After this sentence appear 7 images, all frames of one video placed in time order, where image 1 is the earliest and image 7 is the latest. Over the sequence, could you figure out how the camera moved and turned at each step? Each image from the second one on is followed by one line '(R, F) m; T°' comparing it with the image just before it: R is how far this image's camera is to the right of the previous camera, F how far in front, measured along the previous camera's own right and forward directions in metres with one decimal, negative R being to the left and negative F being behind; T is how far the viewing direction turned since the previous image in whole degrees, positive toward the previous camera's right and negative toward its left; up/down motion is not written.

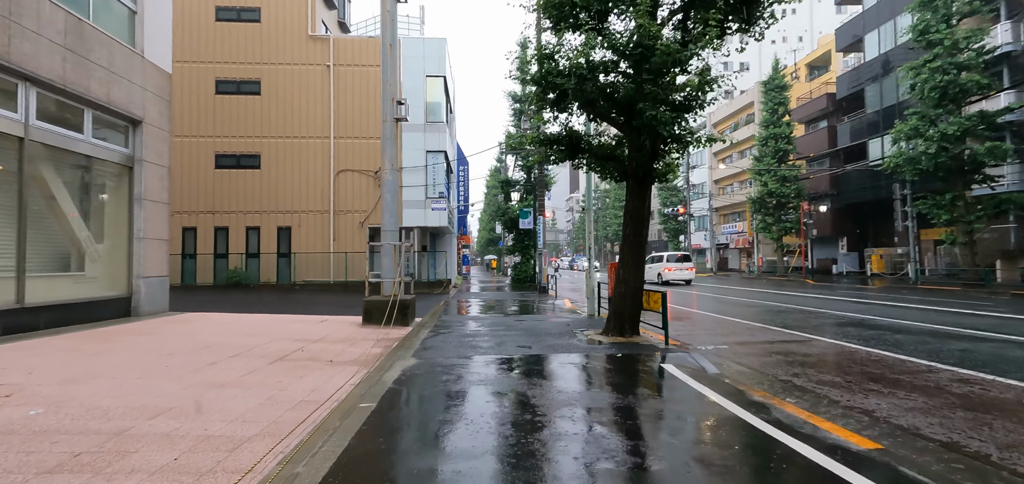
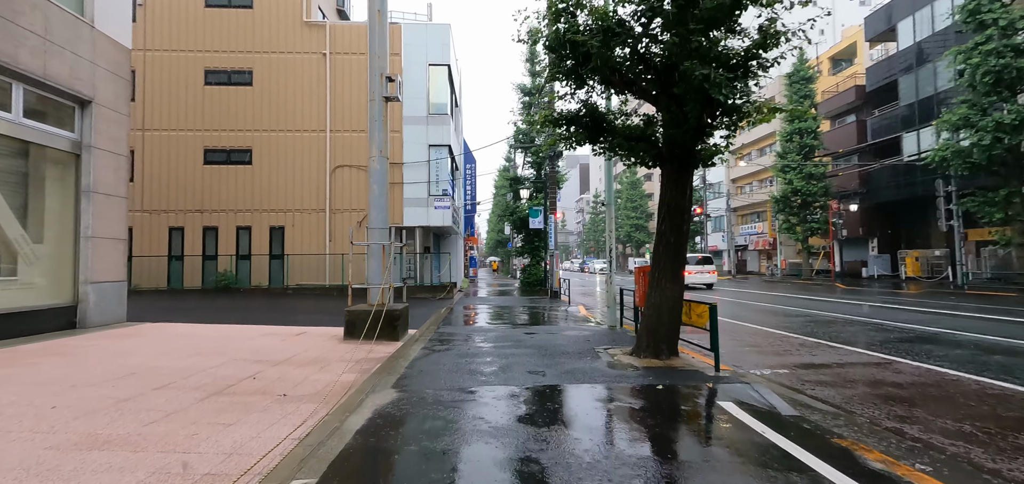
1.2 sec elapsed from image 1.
(0.0, +1.6) m; -1°
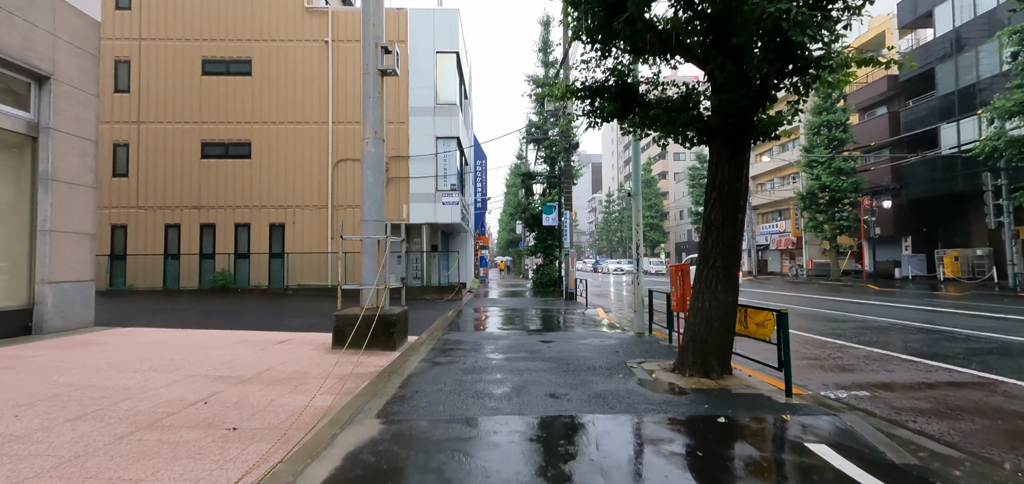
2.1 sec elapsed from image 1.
(-0.1, +1.2) m; -1°
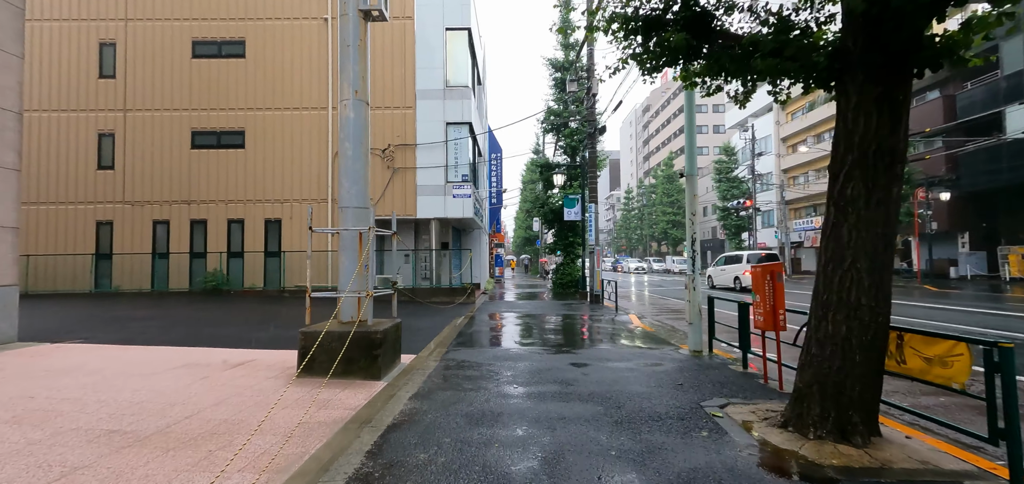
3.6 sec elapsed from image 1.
(-0.1, +1.9) m; -2°
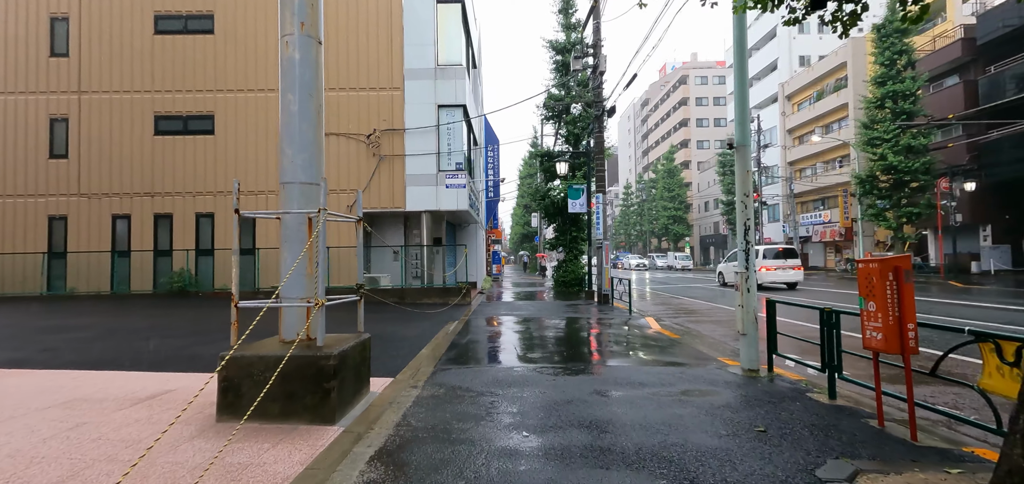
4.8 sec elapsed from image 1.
(-0.1, +1.6) m; 0°
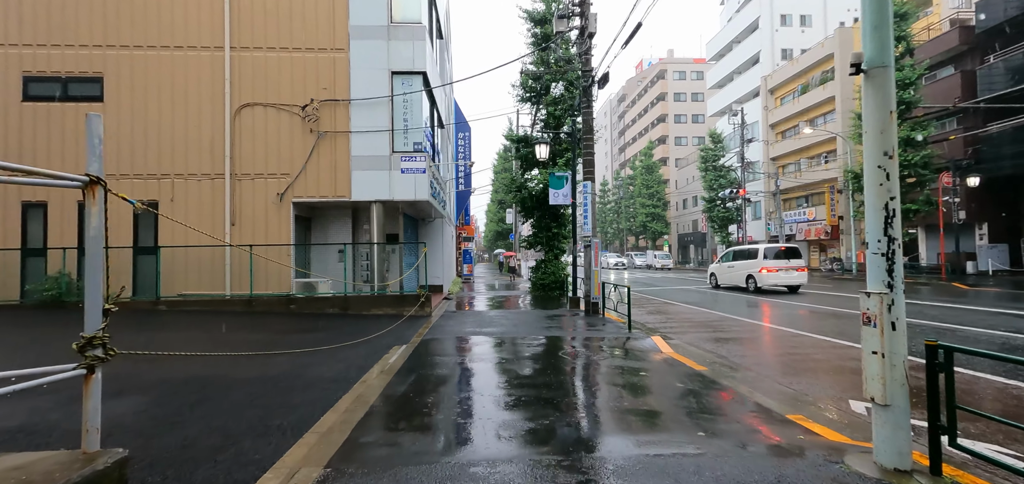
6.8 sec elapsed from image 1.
(+0.1, +2.7) m; +3°
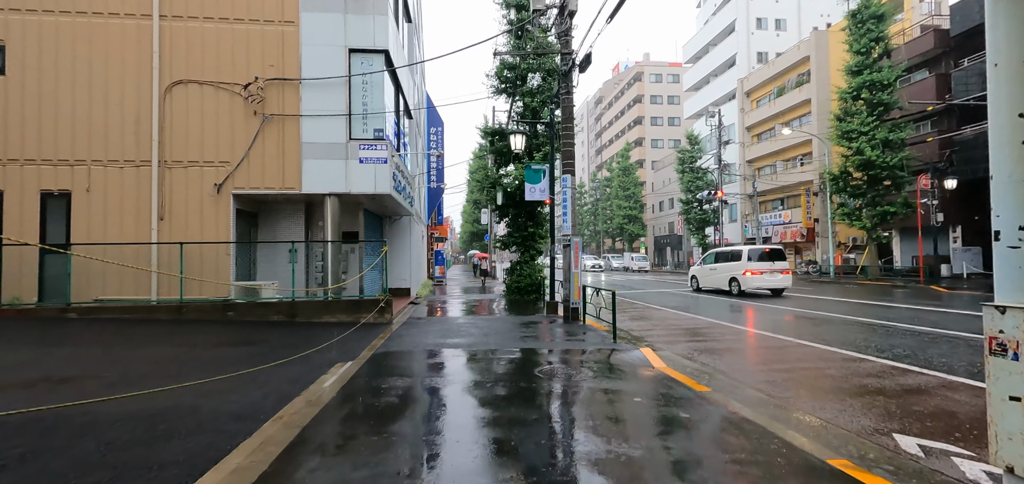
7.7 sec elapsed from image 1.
(+0.1, +1.2) m; +3°
